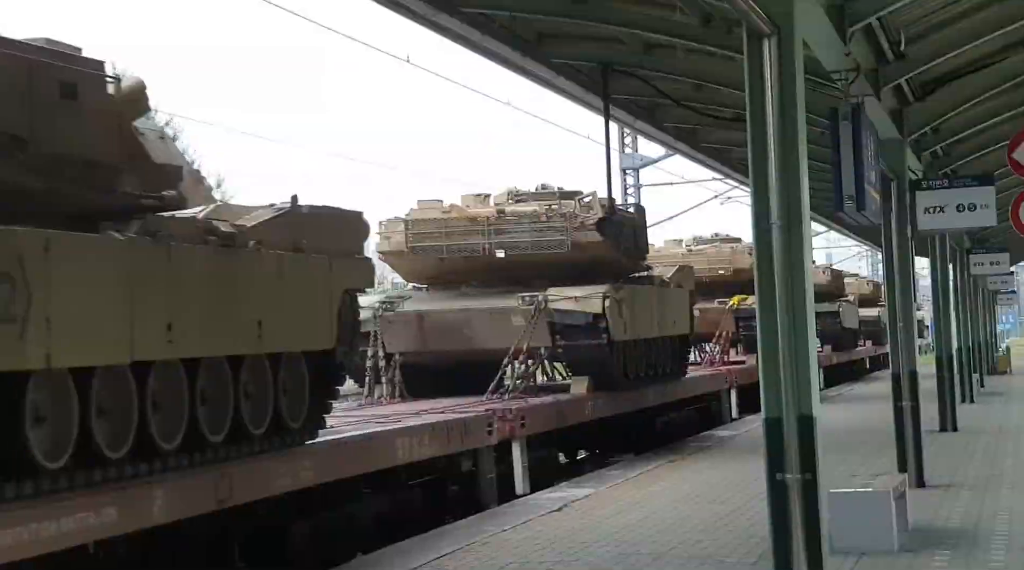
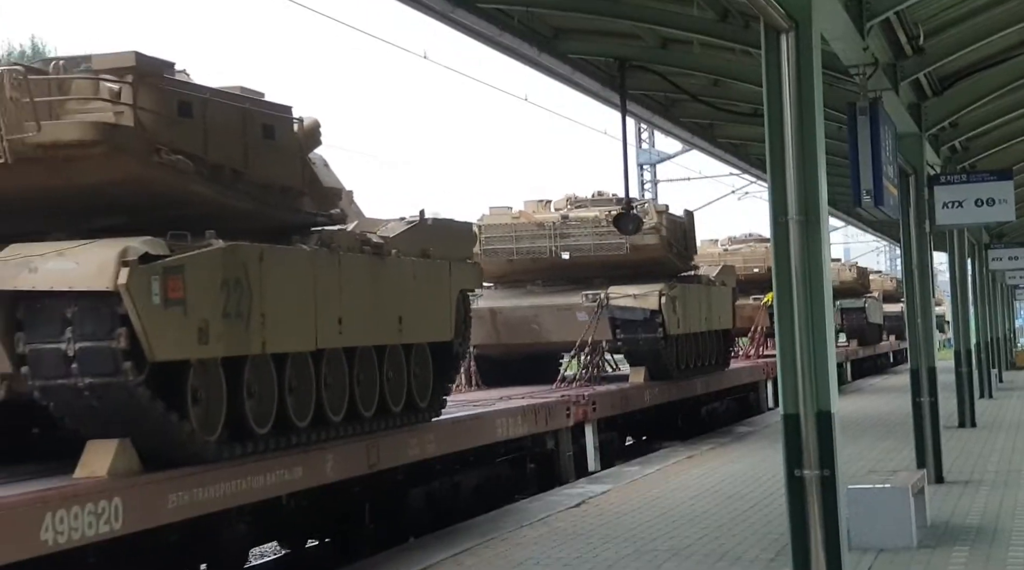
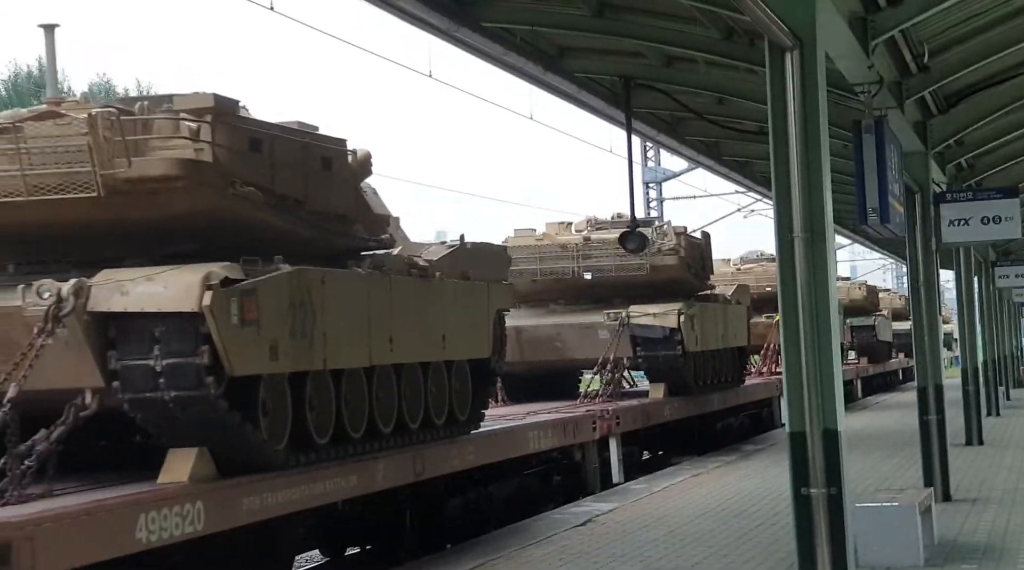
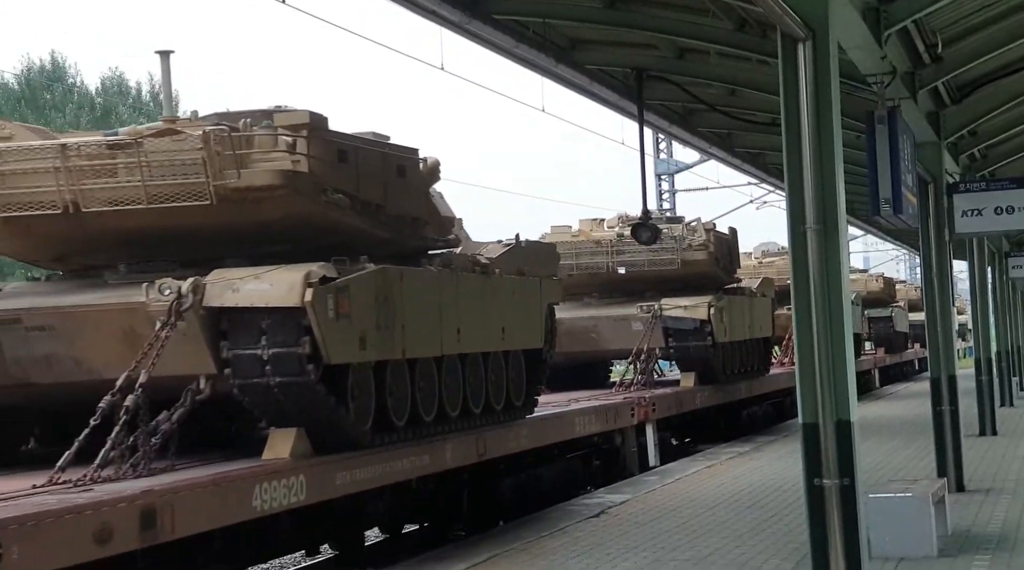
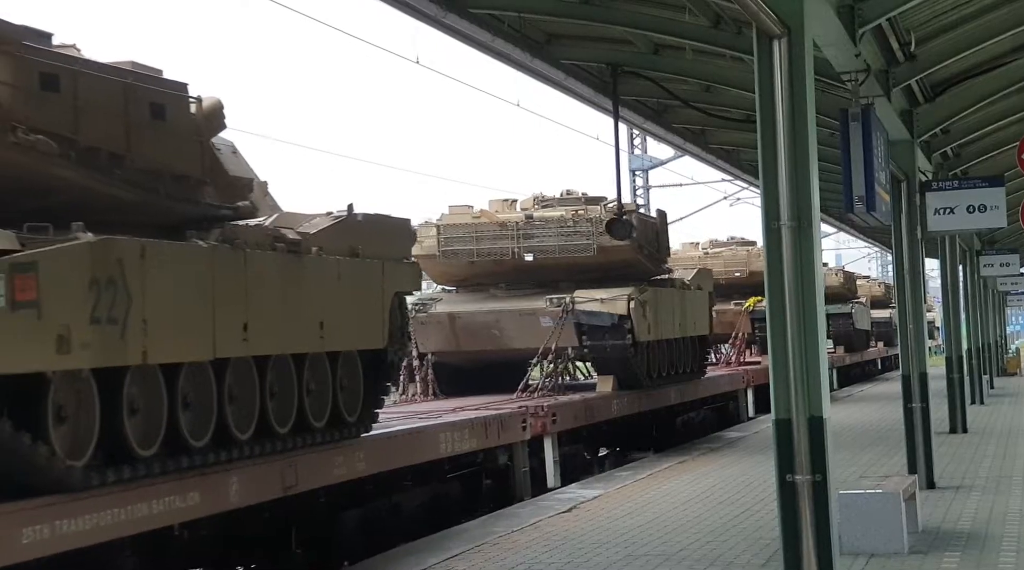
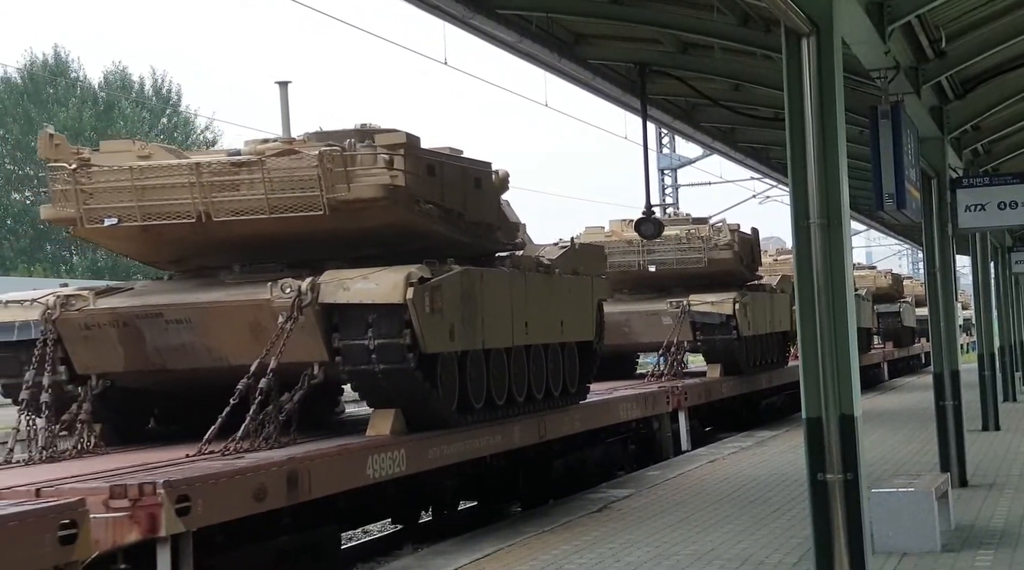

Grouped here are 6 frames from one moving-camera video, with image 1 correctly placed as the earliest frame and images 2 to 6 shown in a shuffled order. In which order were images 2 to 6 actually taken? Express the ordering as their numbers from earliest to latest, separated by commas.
5, 2, 3, 4, 6
